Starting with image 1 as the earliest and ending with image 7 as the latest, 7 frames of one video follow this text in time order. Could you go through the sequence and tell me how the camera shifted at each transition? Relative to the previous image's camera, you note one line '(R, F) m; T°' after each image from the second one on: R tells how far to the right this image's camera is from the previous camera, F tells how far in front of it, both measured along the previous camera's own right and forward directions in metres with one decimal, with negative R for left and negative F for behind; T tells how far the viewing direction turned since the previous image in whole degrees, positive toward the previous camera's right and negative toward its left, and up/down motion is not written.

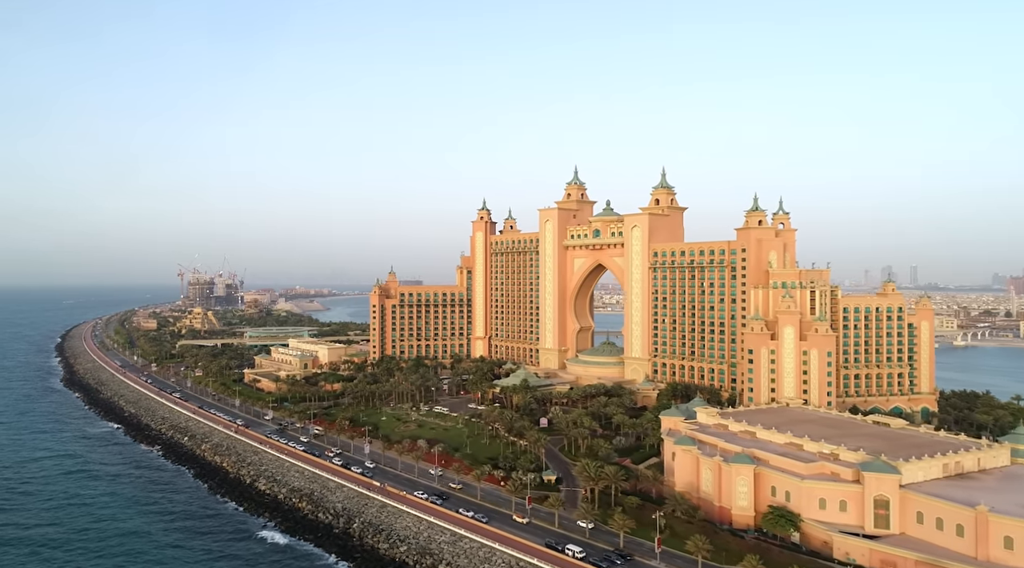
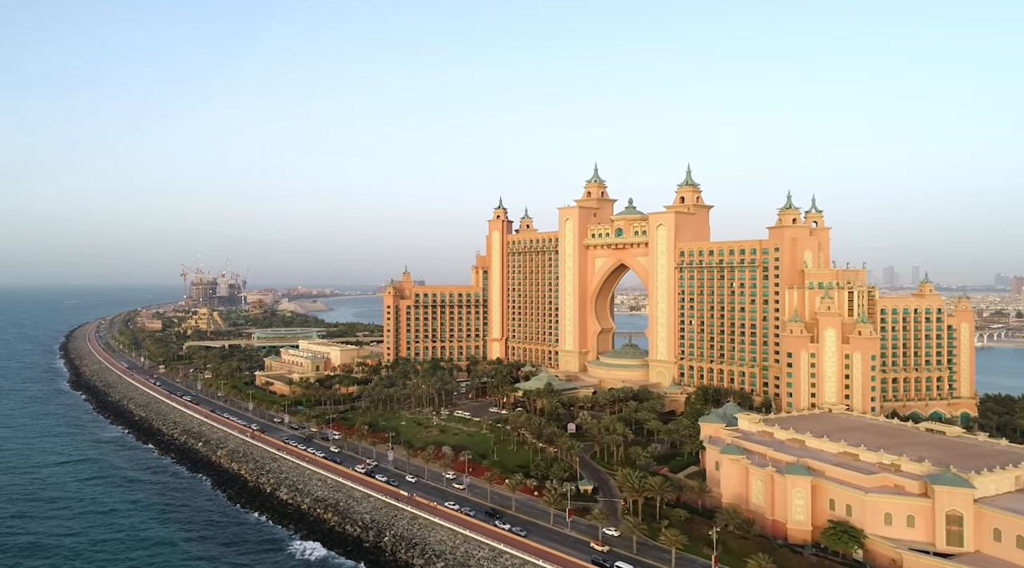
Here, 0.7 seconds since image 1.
(-3.7, +3.9) m; 0°
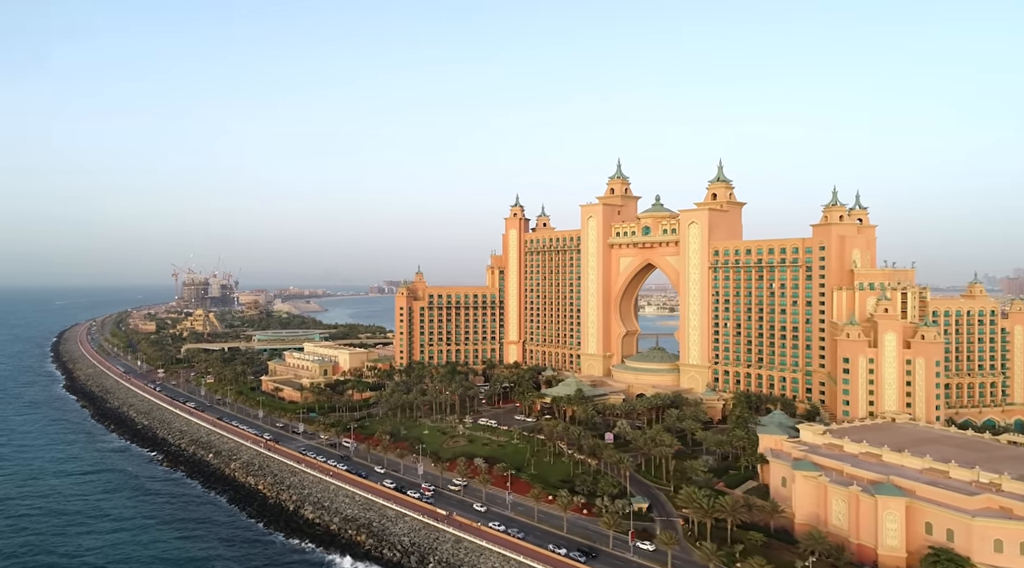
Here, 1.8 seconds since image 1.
(-5.9, +6.7) m; +1°
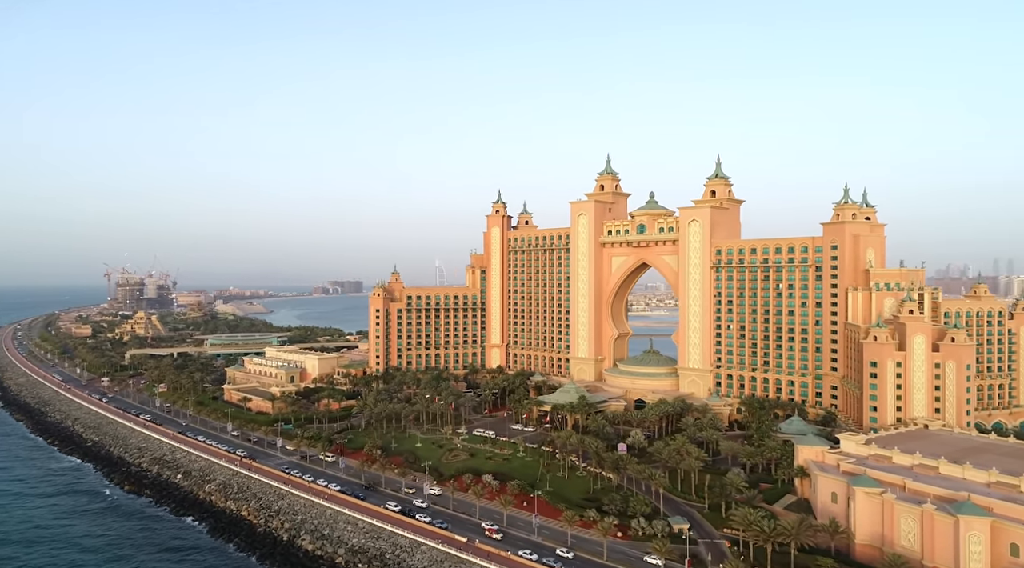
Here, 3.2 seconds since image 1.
(-8.1, +7.5) m; +5°
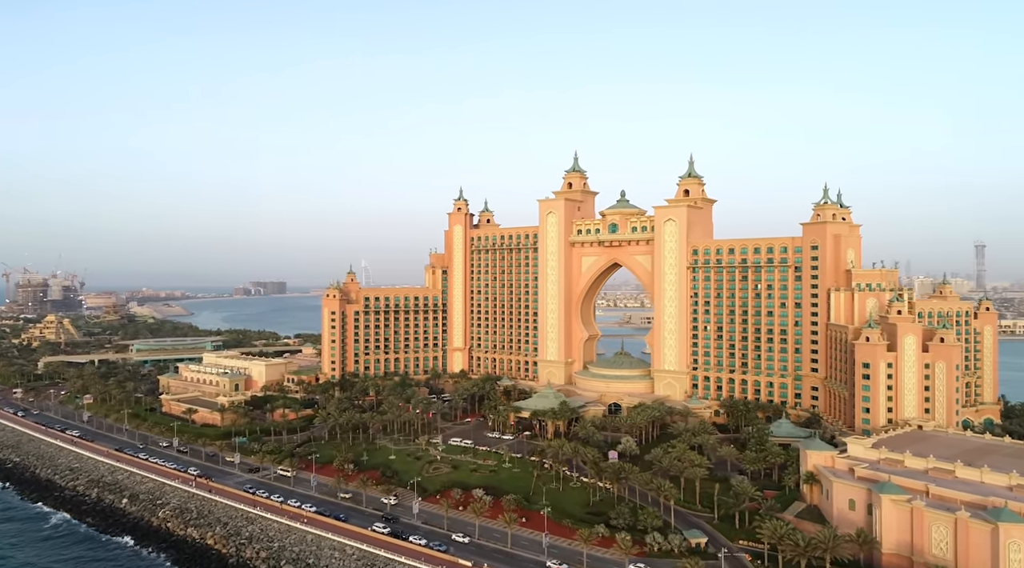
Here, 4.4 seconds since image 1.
(-7.7, +5.1) m; +6°
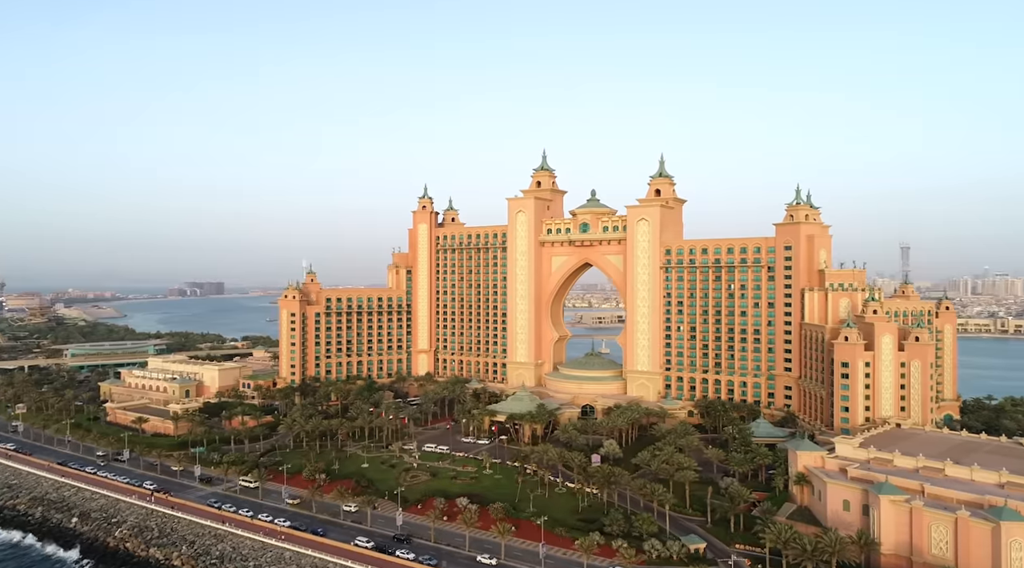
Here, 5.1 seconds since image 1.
(-4.8, +2.3) m; +4°
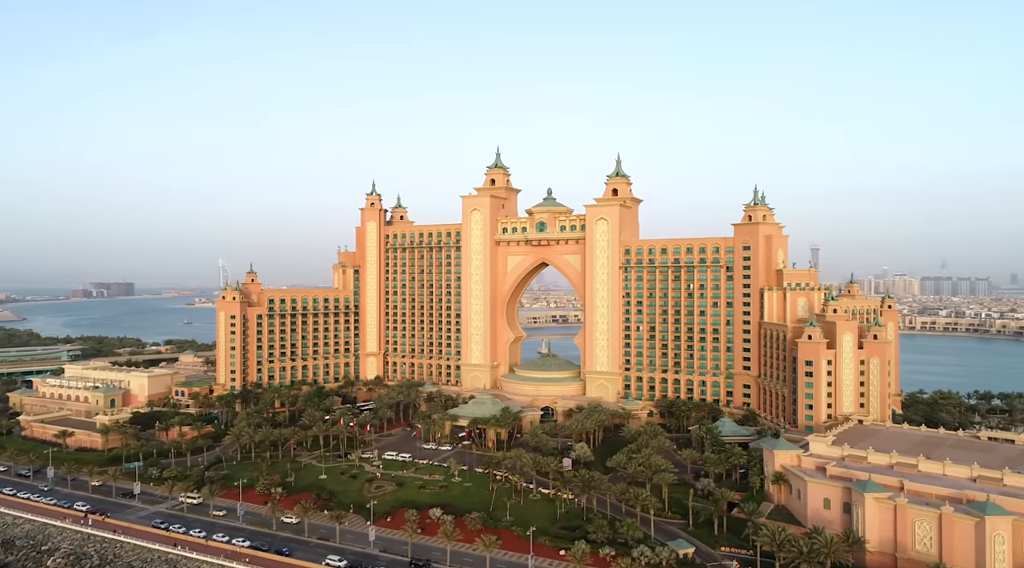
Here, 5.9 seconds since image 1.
(-5.4, +2.5) m; +6°
